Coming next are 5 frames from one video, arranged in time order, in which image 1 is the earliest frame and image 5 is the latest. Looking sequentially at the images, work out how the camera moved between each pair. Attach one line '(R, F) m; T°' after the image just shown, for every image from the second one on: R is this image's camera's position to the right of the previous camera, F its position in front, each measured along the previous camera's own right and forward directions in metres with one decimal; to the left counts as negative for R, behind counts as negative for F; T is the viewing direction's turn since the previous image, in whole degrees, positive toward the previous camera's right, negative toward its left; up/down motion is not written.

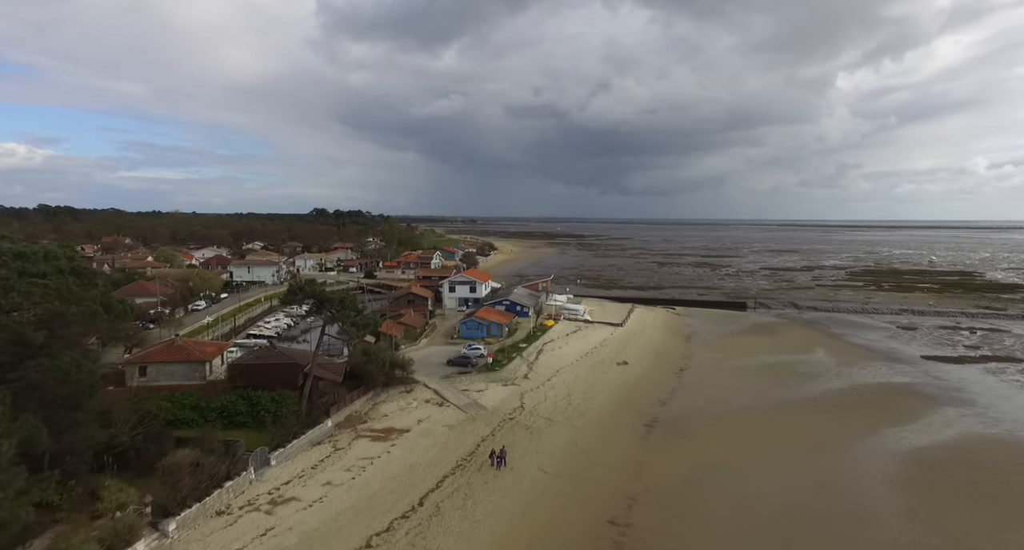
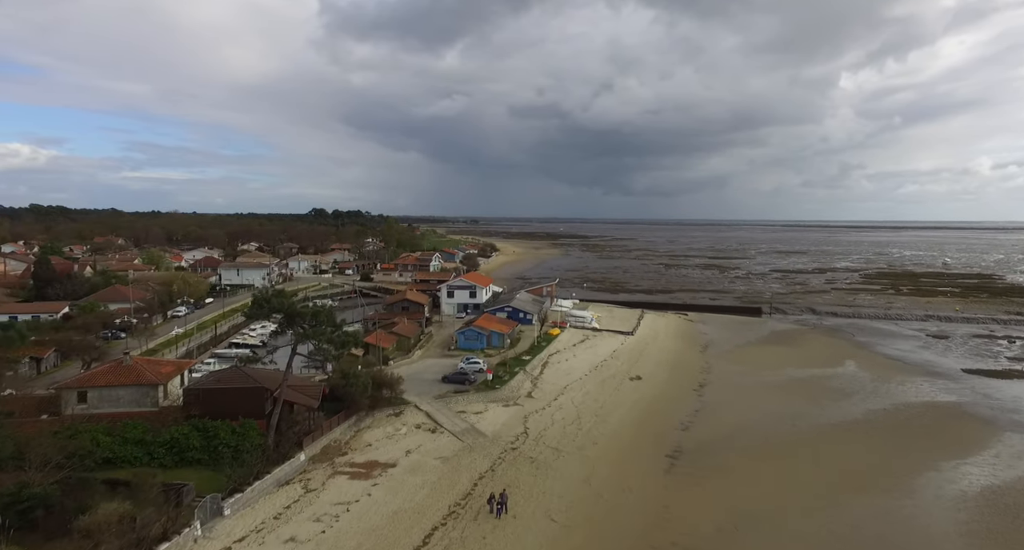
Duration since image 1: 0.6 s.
(0.0, +2.4) m; 0°
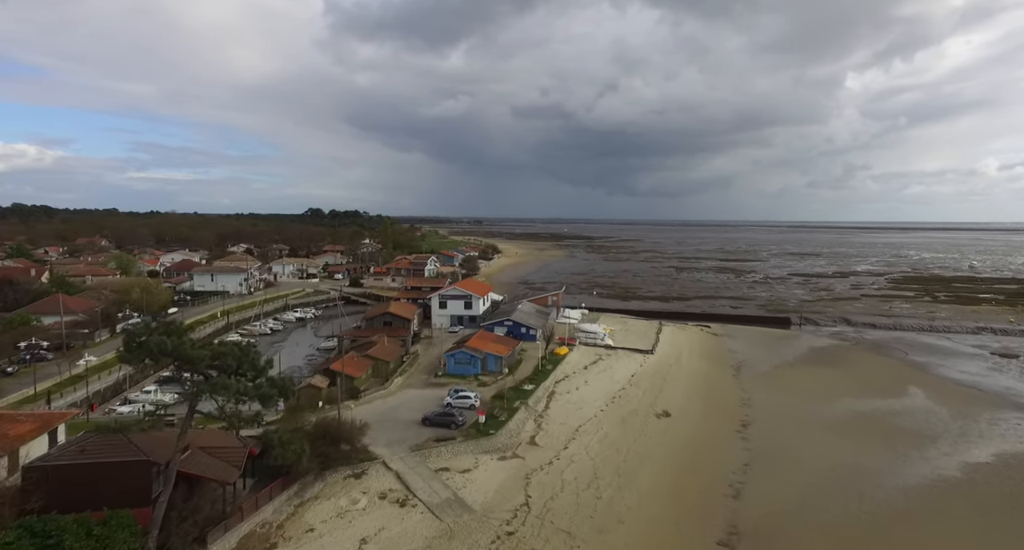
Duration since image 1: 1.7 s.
(+0.2, +4.4) m; 0°
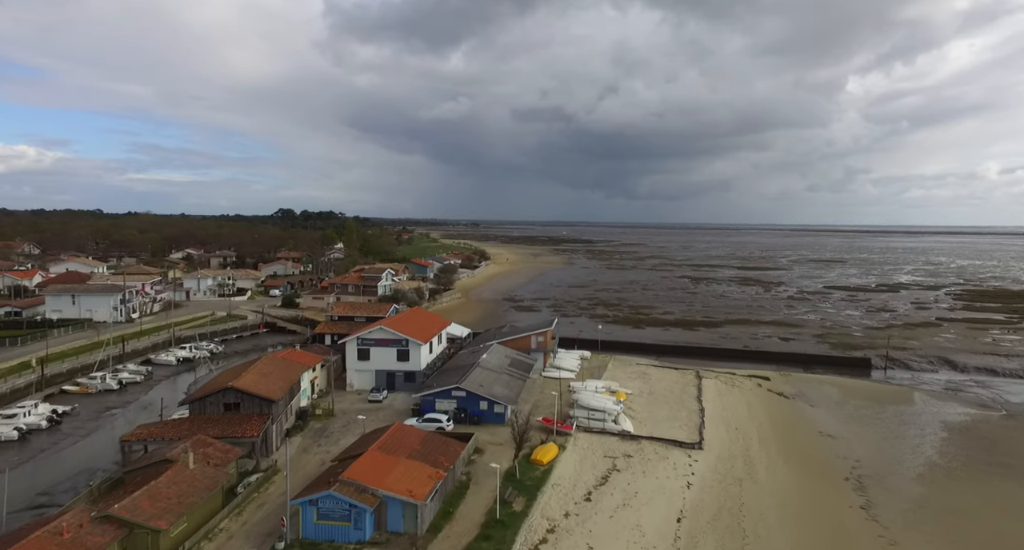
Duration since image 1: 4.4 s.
(+1.4, +11.7) m; 0°
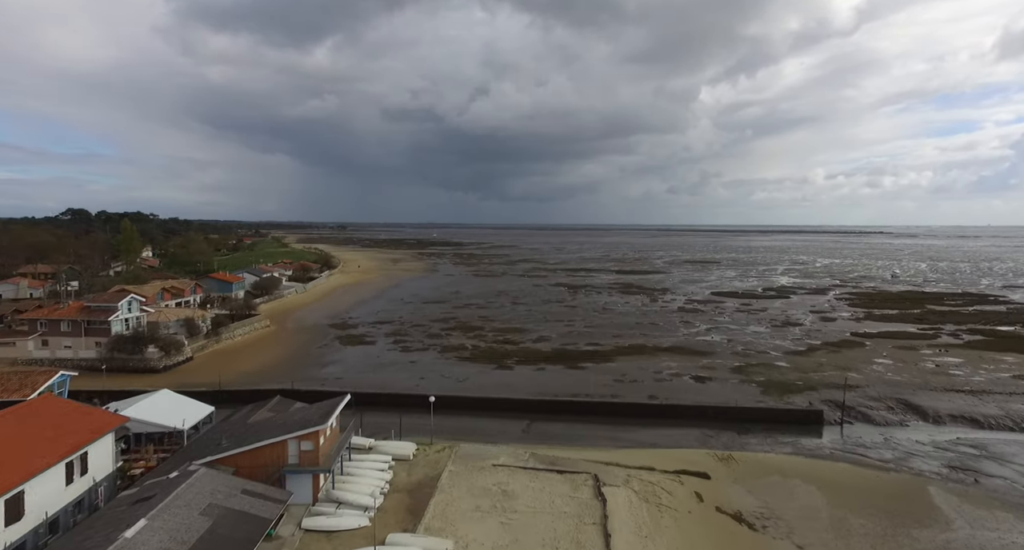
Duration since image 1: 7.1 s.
(+3.1, +11.2) m; +12°
